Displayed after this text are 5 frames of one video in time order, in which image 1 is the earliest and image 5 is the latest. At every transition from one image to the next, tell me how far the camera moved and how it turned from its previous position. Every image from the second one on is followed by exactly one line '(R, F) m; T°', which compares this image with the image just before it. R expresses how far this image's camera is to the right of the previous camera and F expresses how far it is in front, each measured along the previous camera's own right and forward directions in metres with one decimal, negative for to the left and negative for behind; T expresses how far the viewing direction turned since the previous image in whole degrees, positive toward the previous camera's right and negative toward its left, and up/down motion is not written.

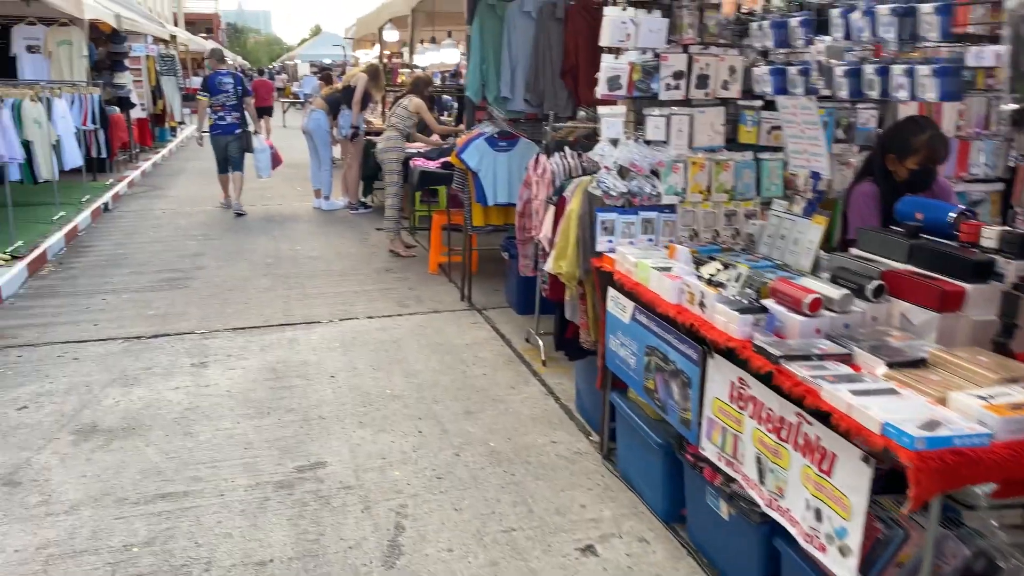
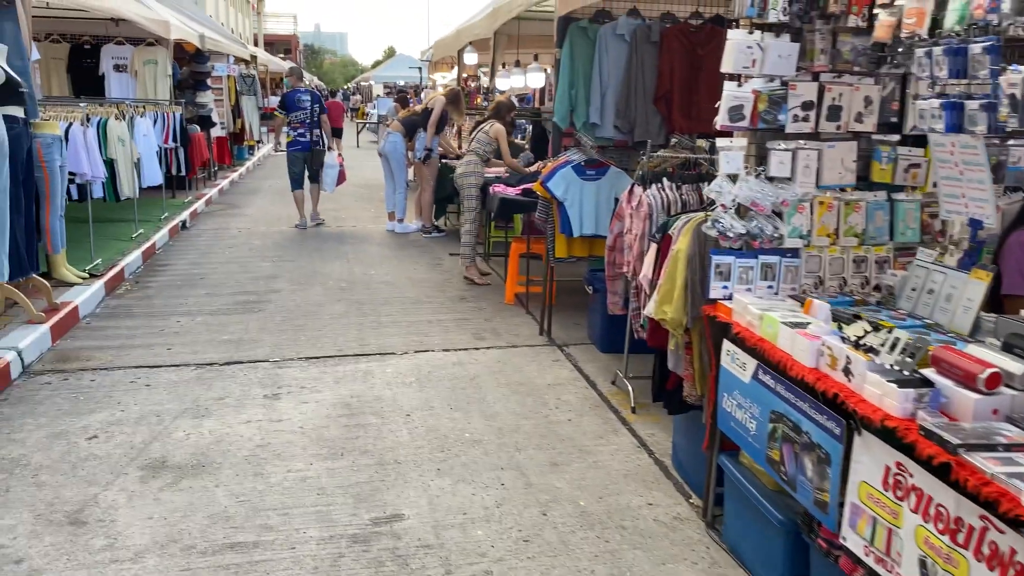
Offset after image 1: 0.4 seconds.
(-0.1, +0.3) m; -4°
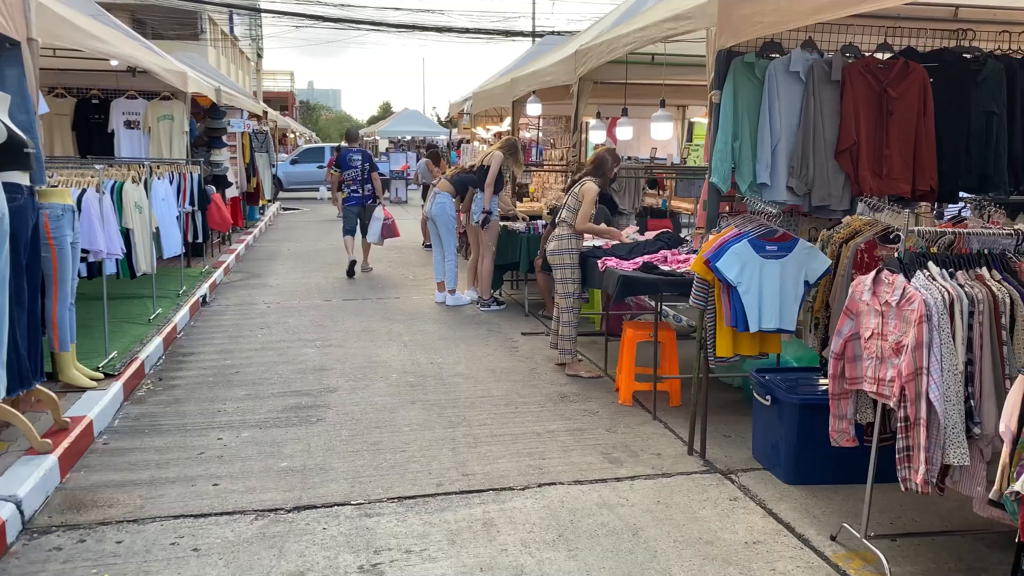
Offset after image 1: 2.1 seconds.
(-0.7, +1.2) m; 0°
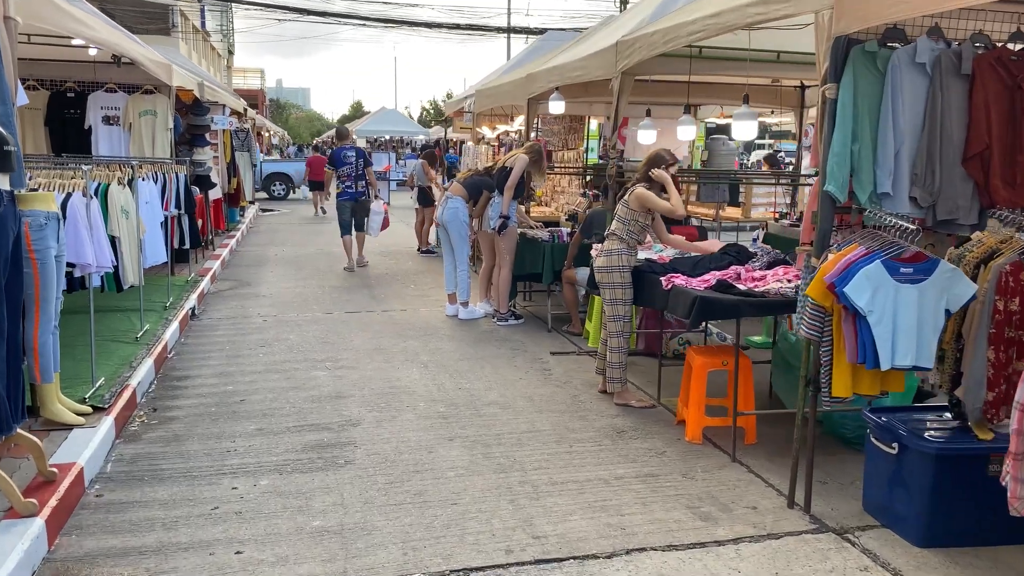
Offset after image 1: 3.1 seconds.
(-0.4, +0.6) m; +2°
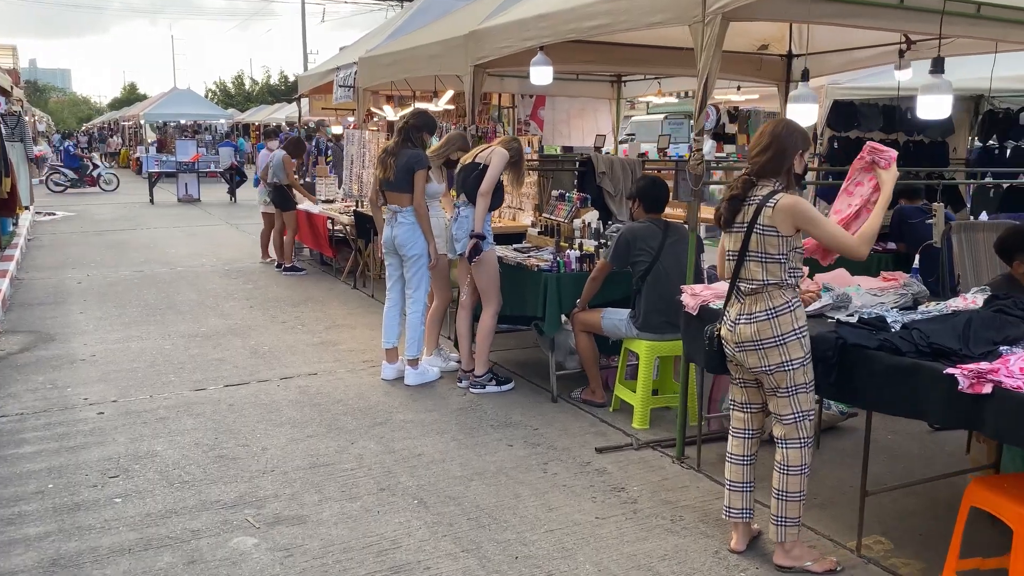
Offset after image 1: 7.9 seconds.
(-1.0, +2.5) m; +13°
